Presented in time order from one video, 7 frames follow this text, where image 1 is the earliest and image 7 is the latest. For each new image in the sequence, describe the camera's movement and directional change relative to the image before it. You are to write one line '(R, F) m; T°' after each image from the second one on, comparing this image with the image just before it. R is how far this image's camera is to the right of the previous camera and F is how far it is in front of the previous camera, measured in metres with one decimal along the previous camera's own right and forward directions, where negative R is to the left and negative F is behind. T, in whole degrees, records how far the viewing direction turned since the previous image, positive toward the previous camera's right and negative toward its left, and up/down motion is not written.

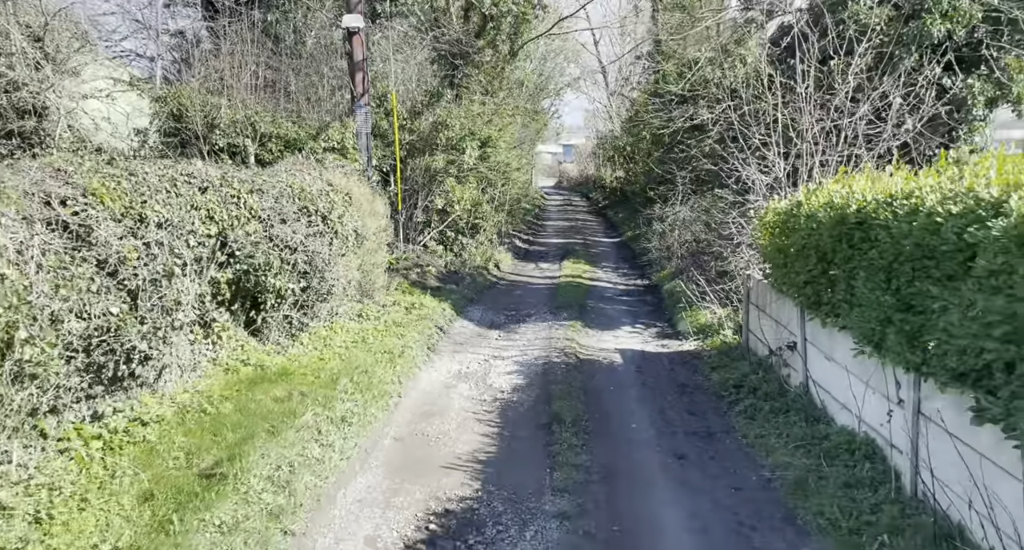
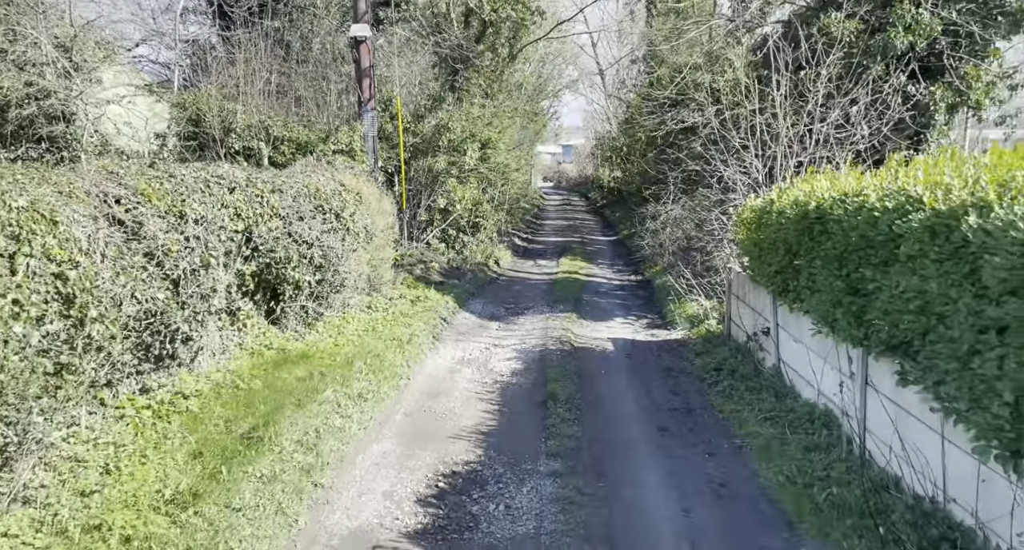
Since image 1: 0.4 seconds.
(0.0, -0.8) m; 0°
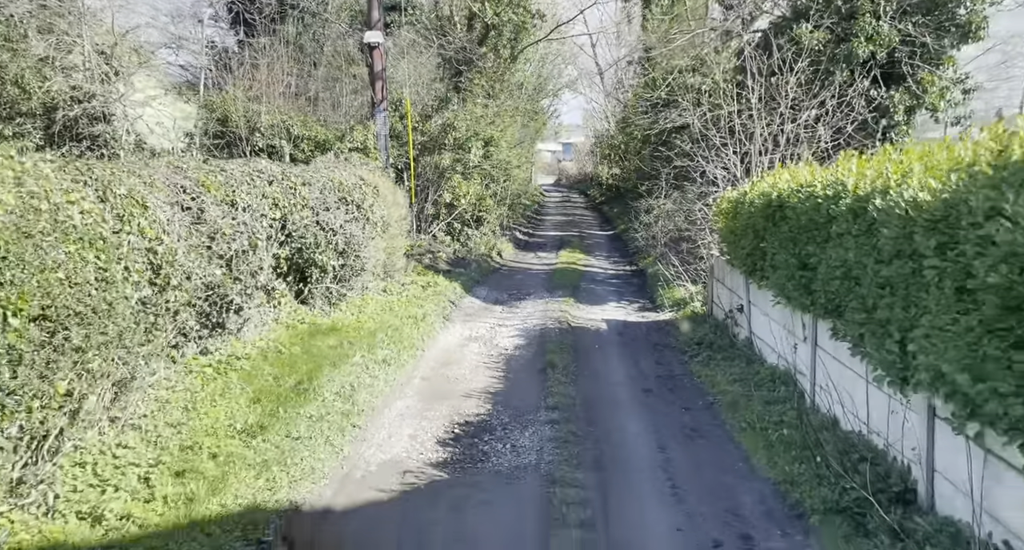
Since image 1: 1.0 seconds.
(0.0, -1.2) m; 0°
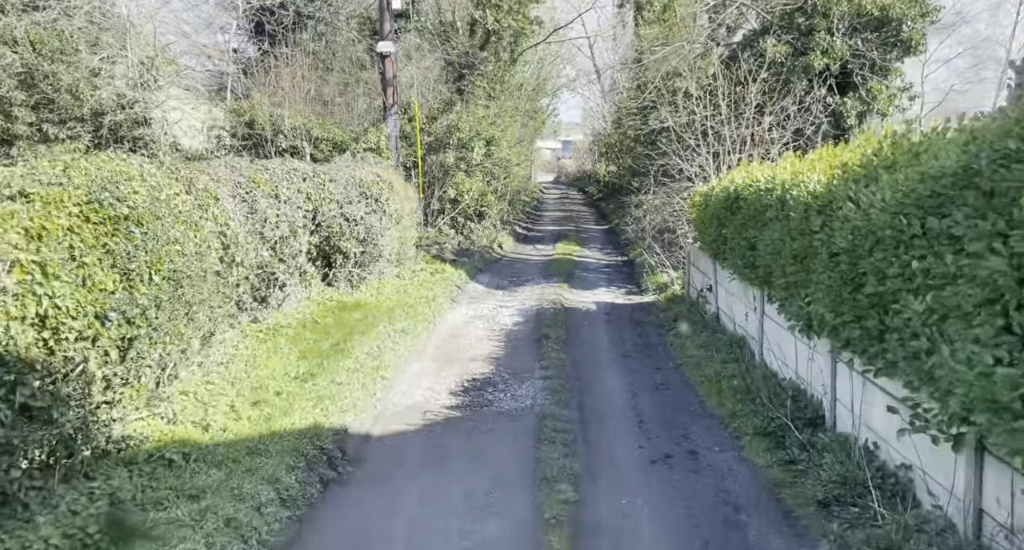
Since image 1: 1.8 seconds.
(0.0, -1.6) m; 0°
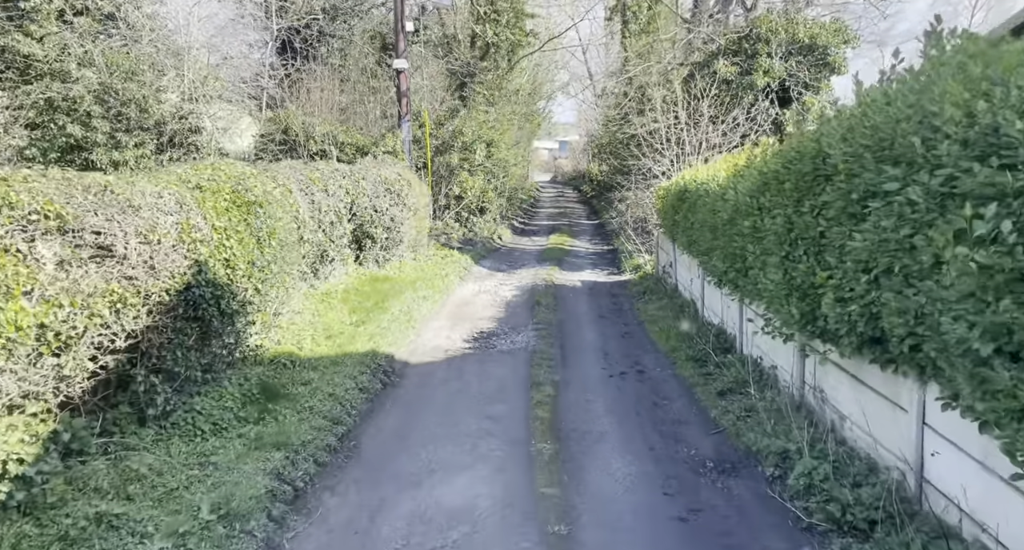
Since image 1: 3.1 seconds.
(0.0, -2.7) m; 0°
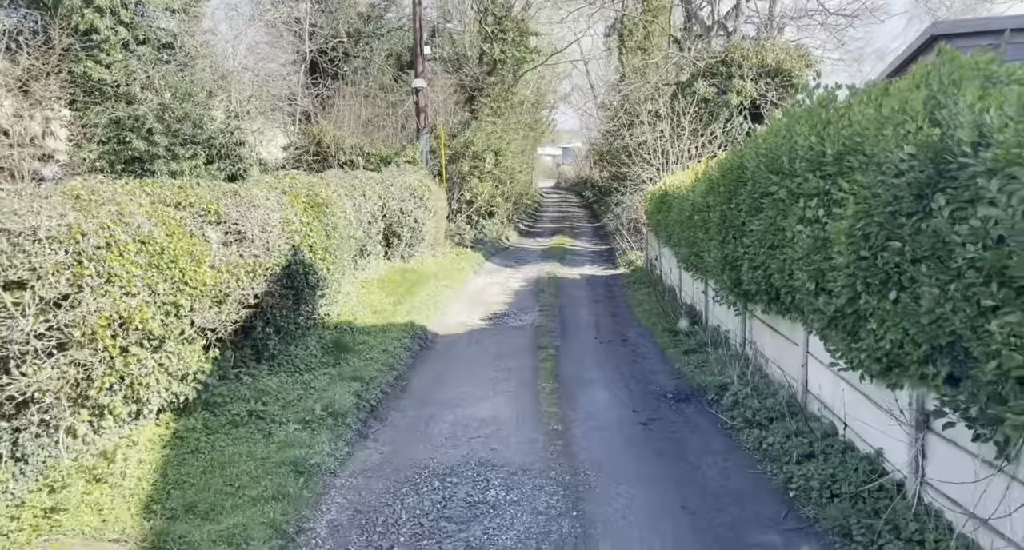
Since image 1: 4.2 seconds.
(-0.1, -2.3) m; 0°
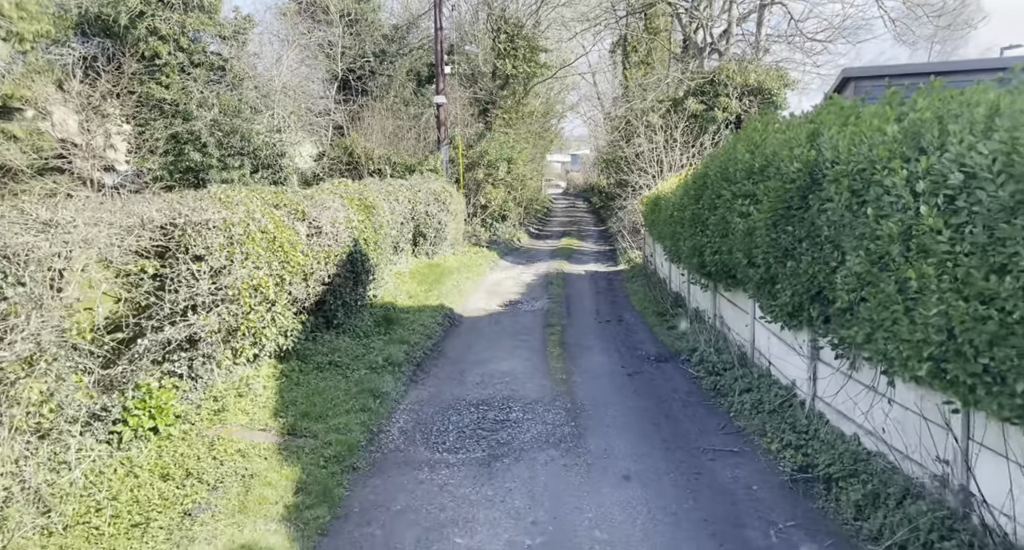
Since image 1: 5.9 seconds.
(-0.1, -2.3) m; -1°
